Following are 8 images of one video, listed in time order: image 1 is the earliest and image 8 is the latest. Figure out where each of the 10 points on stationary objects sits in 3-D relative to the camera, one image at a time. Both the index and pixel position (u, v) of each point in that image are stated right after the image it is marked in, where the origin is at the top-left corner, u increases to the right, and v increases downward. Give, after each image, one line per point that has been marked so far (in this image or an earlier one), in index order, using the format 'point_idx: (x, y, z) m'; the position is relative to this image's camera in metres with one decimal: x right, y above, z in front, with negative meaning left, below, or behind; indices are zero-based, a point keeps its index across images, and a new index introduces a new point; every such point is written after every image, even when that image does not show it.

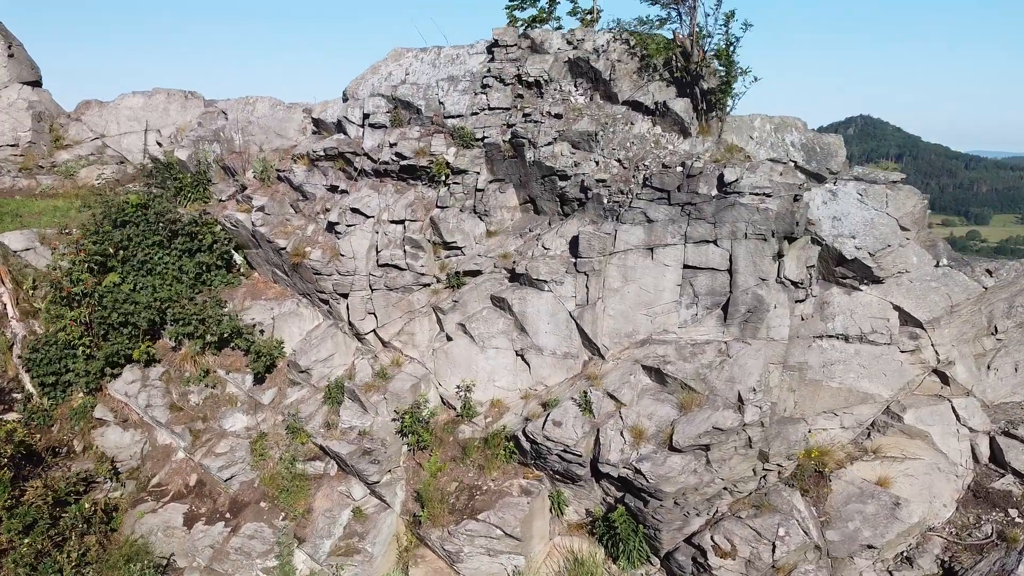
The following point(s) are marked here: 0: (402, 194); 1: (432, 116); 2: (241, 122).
0: (-1.3, +1.1, +11.3) m
1: (-1.0, +2.0, +11.8) m
2: (-3.6, +2.2, +13.1) m
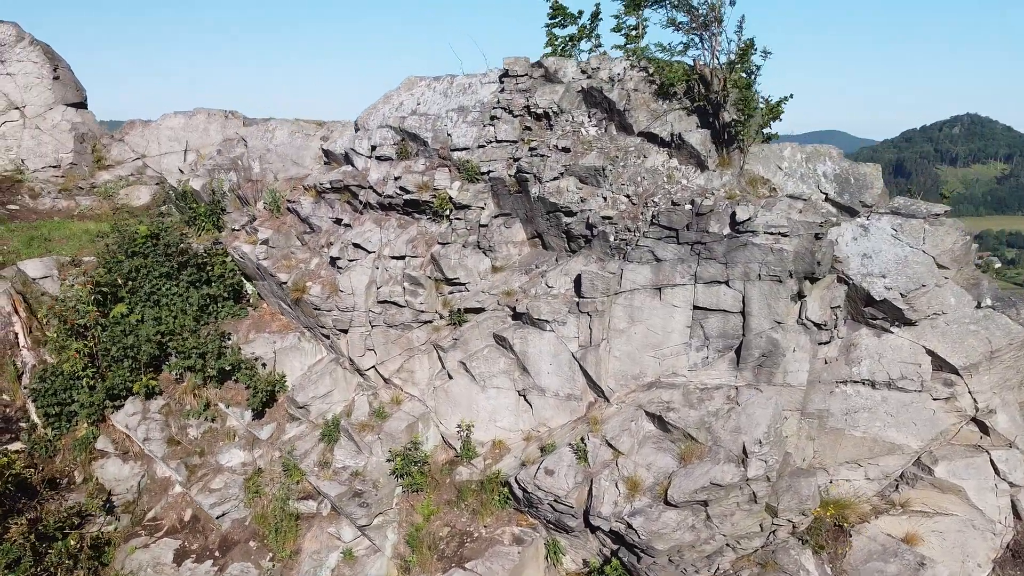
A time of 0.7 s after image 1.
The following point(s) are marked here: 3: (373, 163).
0: (-1.2, +0.7, +11.1) m
1: (-0.9, +1.6, +11.5) m
2: (-3.3, +1.8, +13.1) m
3: (-1.7, +1.5, +11.6) m
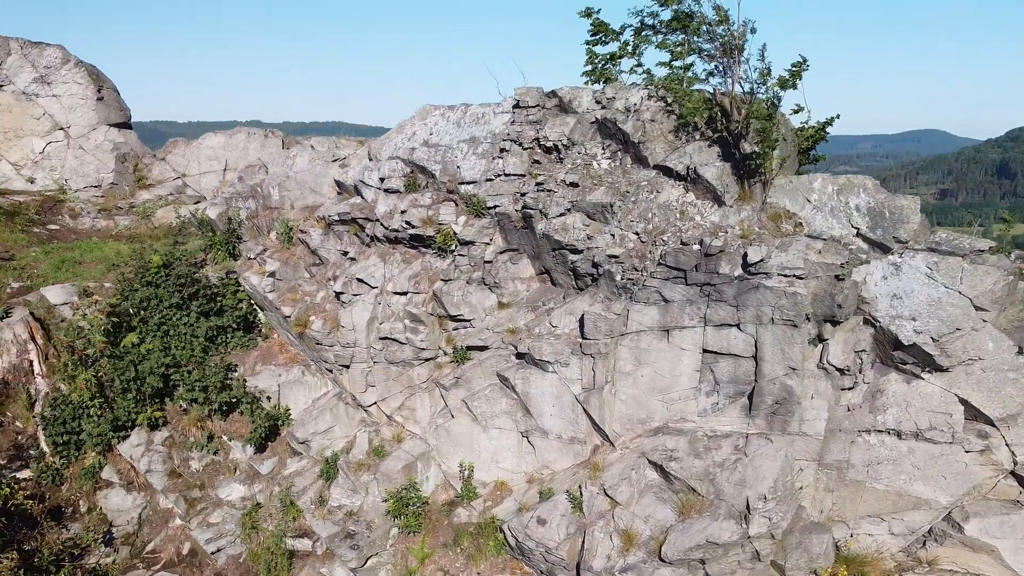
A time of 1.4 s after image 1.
0: (-1.2, +0.3, +10.9) m
1: (-0.7, +1.2, +11.3) m
2: (-3.1, +1.5, +13.1) m
3: (-1.5, +1.1, +11.5) m
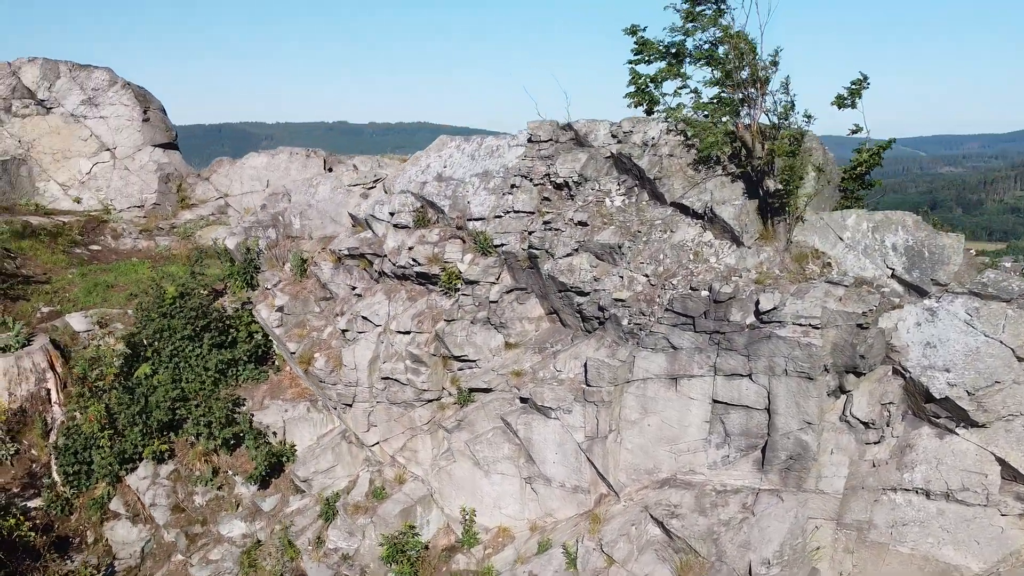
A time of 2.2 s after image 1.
0: (-1.1, -0.1, +10.7) m
1: (-0.6, +0.8, +11.1) m
2: (-2.8, +1.1, +13.0) m
3: (-1.4, +0.7, +11.3) m
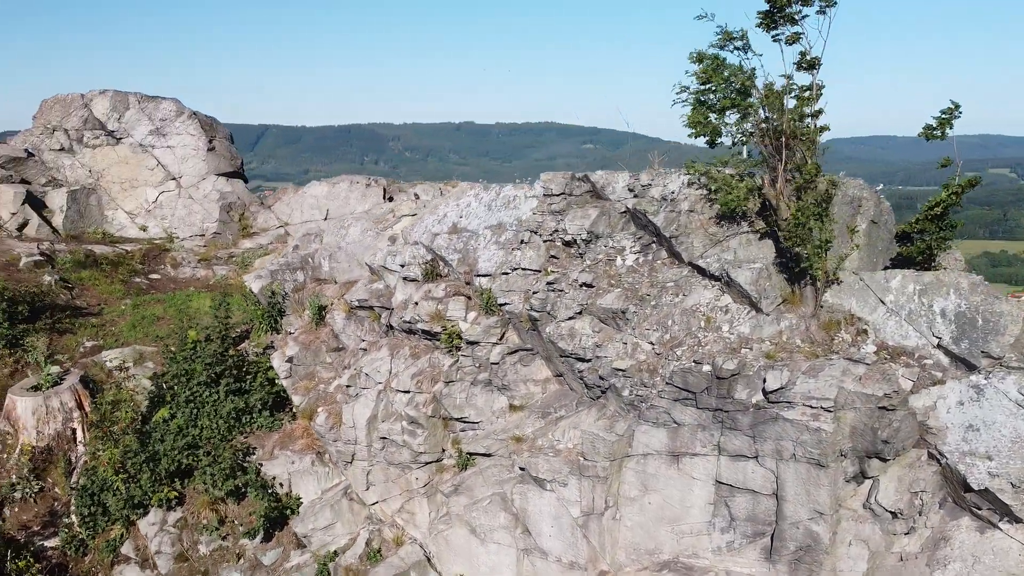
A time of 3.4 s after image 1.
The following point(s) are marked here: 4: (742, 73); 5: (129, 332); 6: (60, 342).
0: (-1.0, -0.7, +10.4) m
1: (-0.5, +0.2, +10.7) m
2: (-2.4, +0.5, +12.9) m
3: (-1.2, +0.1, +11.0) m
4: (+2.4, +2.3, +10.3) m
5: (-5.4, -0.6, +13.8) m
6: (-6.2, -0.7, +13.4) m
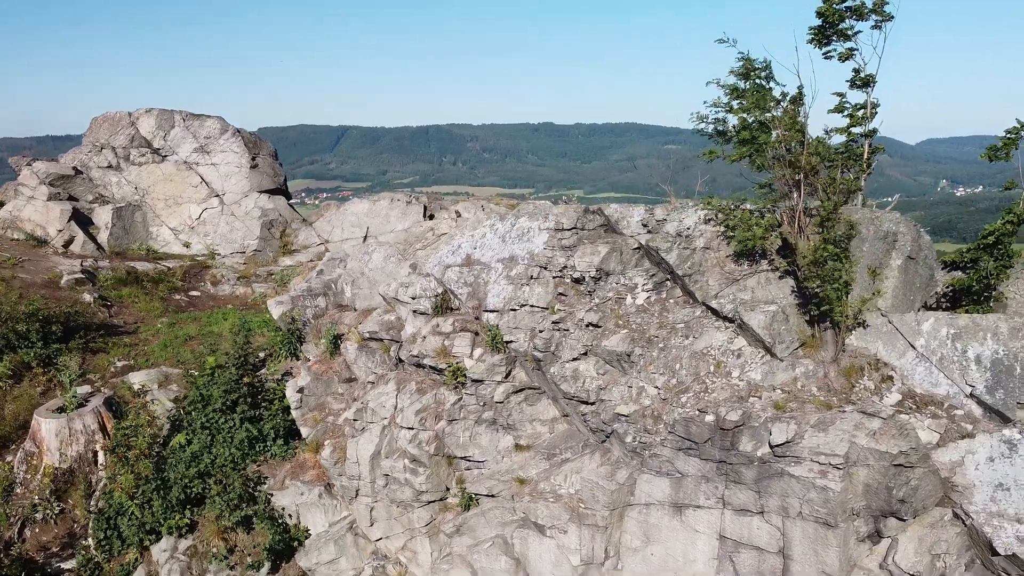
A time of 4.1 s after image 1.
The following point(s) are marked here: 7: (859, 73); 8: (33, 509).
0: (-0.9, -1.1, +10.2) m
1: (-0.4, -0.2, +10.5) m
2: (-2.1, +0.2, +12.8) m
3: (-1.1, -0.3, +10.8) m
4: (+2.5, +1.9, +9.9) m
5: (-5.0, -0.9, +13.9) m
6: (-5.8, -1.0, +13.6) m
7: (+5.8, +3.6, +16.4) m
8: (-5.5, -2.5, +11.2) m
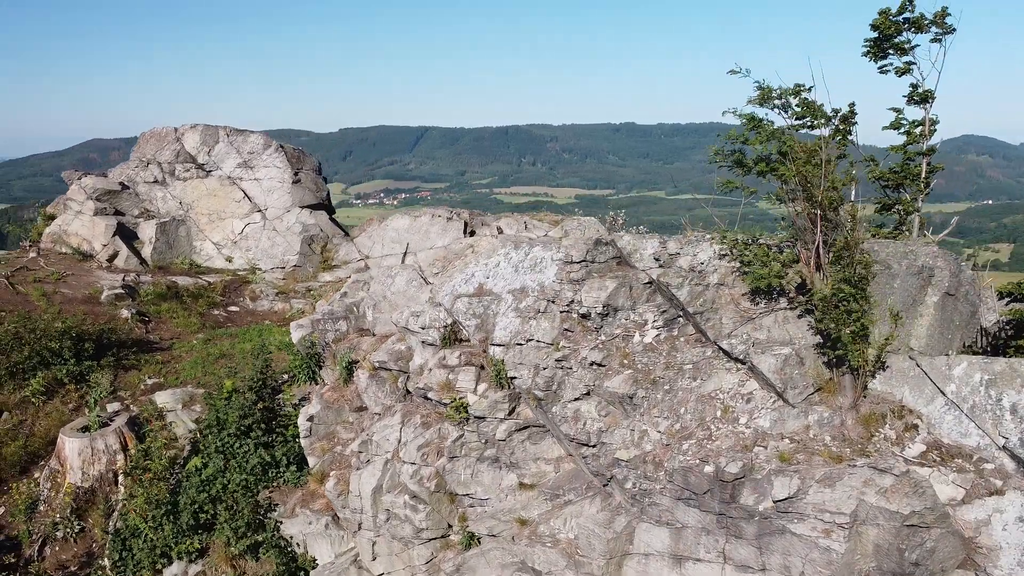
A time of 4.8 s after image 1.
0: (-0.9, -1.4, +10.0) m
1: (-0.3, -0.5, +10.2) m
2: (-1.8, -0.1, +12.7) m
3: (-1.0, -0.6, +10.6) m
4: (+2.6, +1.5, +9.4) m
5: (-4.6, -1.2, +14.1) m
6: (-5.5, -1.3, +13.8) m
7: (+6.4, +3.2, +15.6) m
8: (-5.3, -2.8, +11.4) m
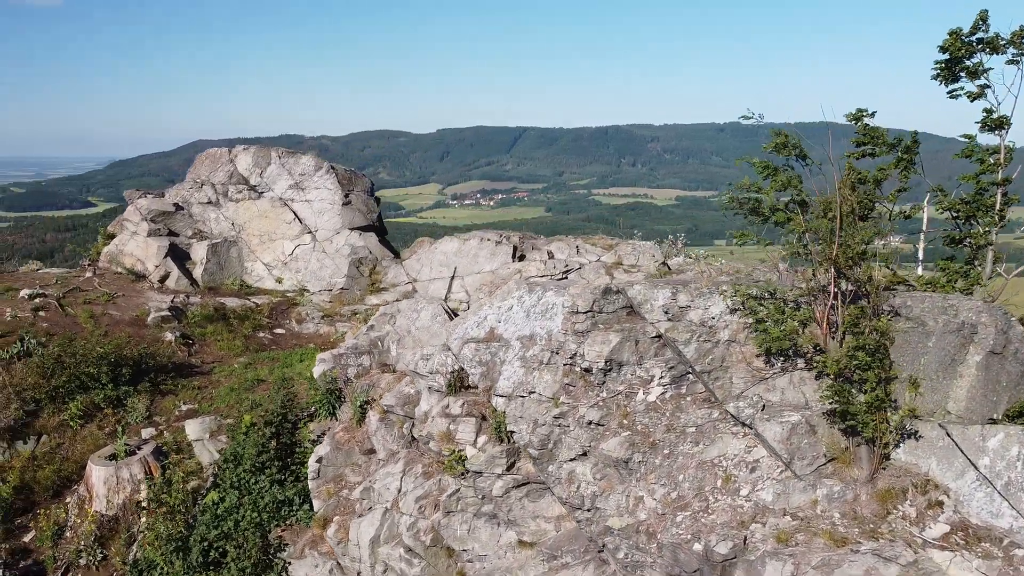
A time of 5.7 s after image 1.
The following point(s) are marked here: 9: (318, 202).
0: (-0.8, -1.9, +9.8) m
1: (-0.2, -1.0, +9.9) m
2: (-1.4, -0.6, +12.5) m
3: (-0.9, -1.1, +10.4) m
4: (+2.6, +1.0, +8.7) m
5: (-4.2, -1.6, +14.1) m
6: (-5.0, -1.6, +13.9) m
7: (+7.1, +2.6, +14.6) m
8: (-5.2, -3.2, +11.6) m
9: (-3.5, +1.6, +17.9) m
